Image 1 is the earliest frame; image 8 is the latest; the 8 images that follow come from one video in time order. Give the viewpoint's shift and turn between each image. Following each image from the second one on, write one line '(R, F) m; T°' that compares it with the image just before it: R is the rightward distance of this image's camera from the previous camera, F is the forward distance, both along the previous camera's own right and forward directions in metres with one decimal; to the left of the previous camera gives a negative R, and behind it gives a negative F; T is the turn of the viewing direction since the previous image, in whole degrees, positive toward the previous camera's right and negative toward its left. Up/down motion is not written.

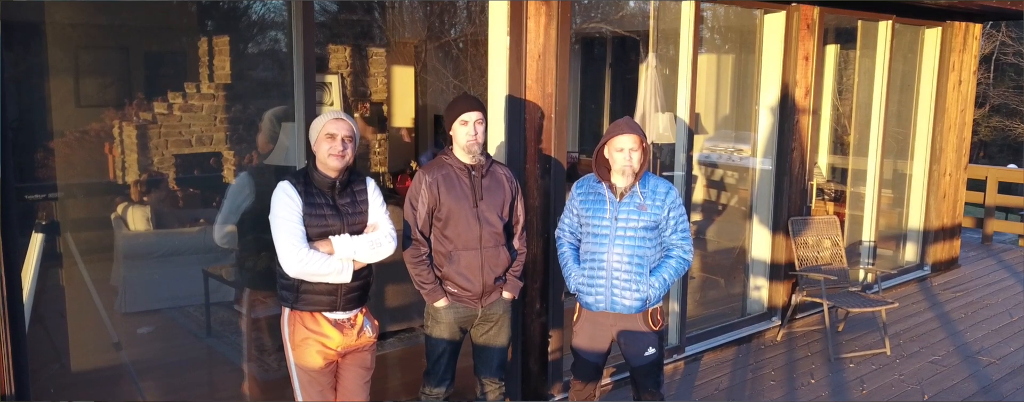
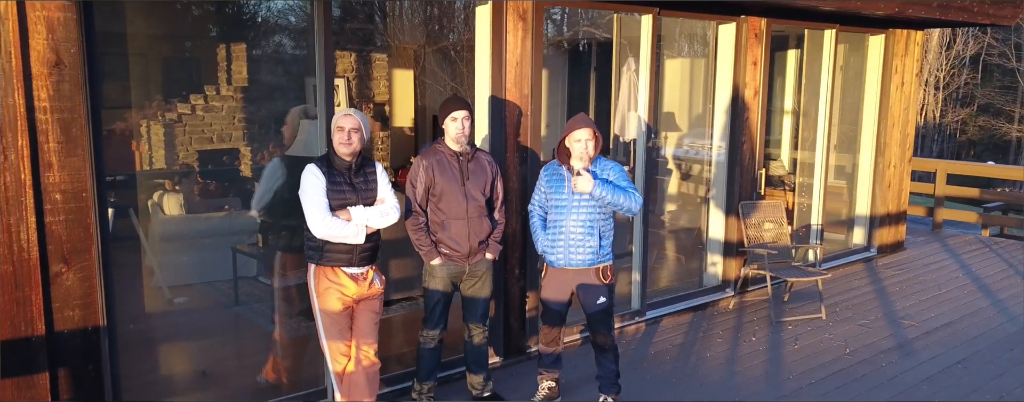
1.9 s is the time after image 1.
(+0.1, -0.7) m; 0°
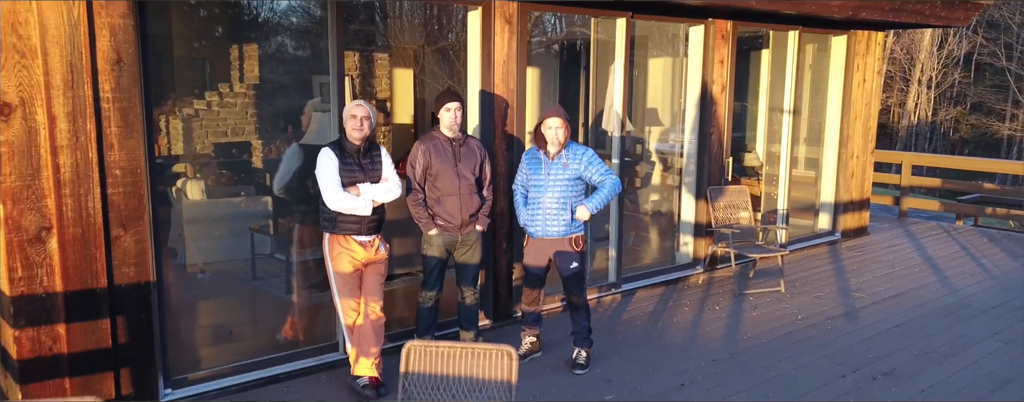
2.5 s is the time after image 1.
(+0.1, -0.6) m; 0°
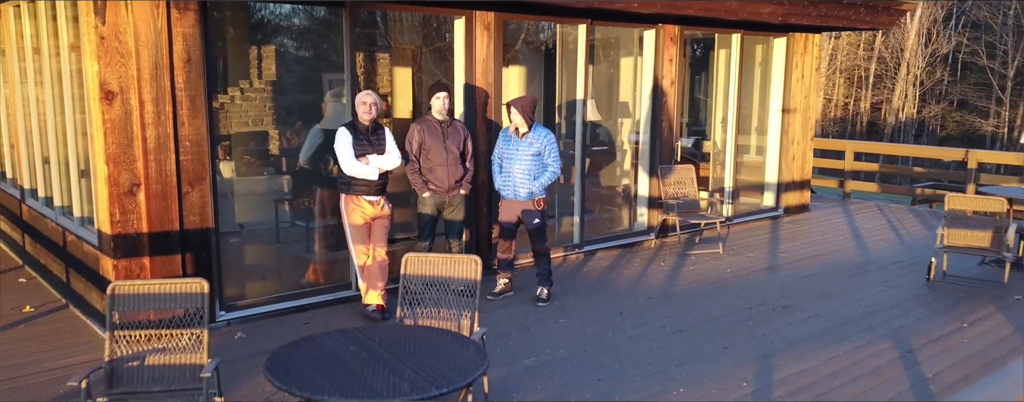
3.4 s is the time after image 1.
(+0.2, -1.1) m; 0°
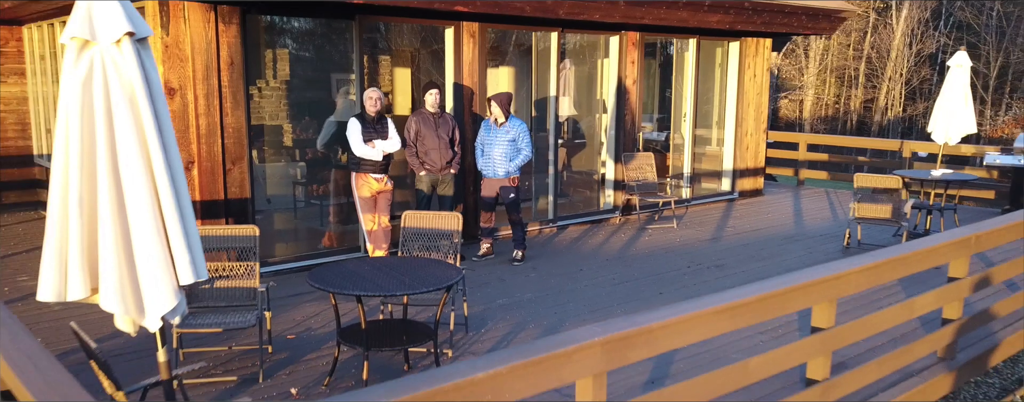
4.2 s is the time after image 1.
(+0.2, -1.1) m; 0°
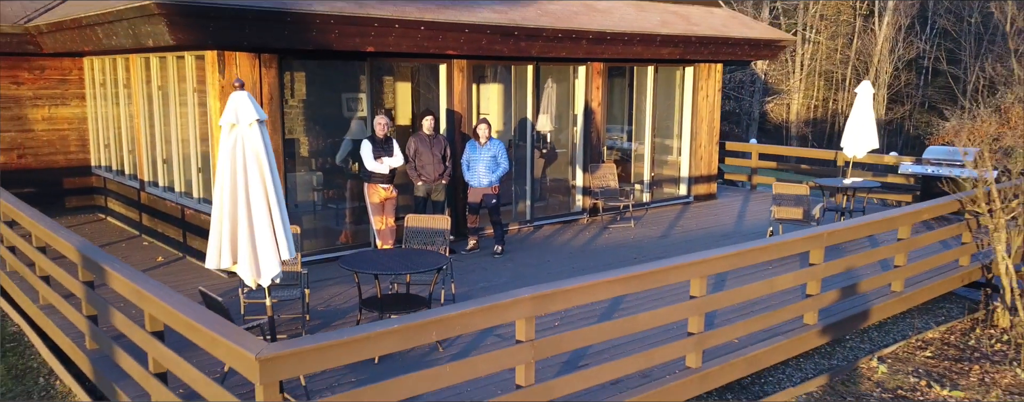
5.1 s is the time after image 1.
(+0.2, -1.5) m; 0°
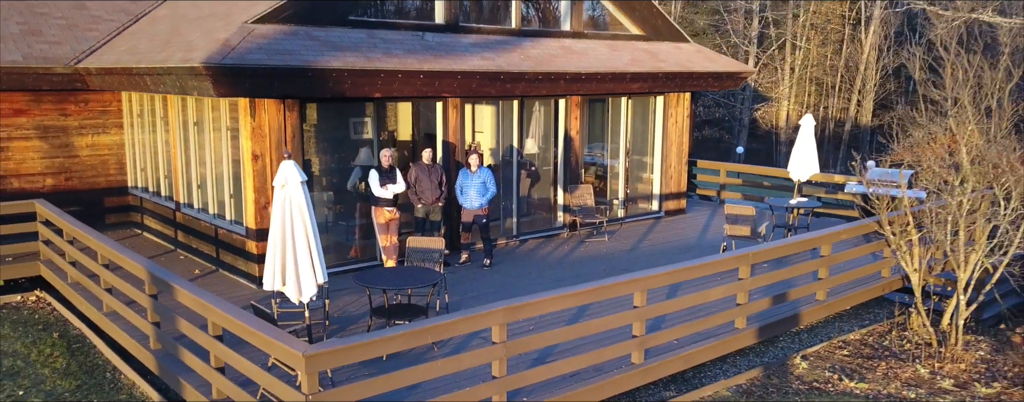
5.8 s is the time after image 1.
(+0.2, -1.3) m; 0°
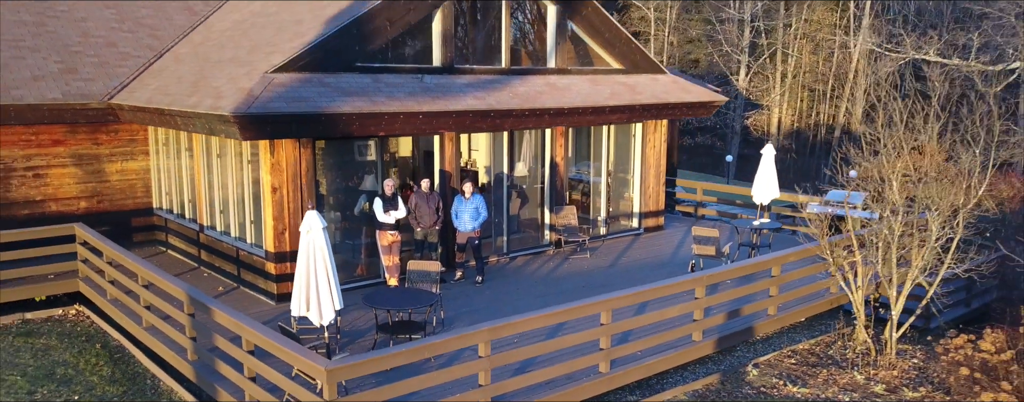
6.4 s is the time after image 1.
(+0.2, -1.1) m; 0°
